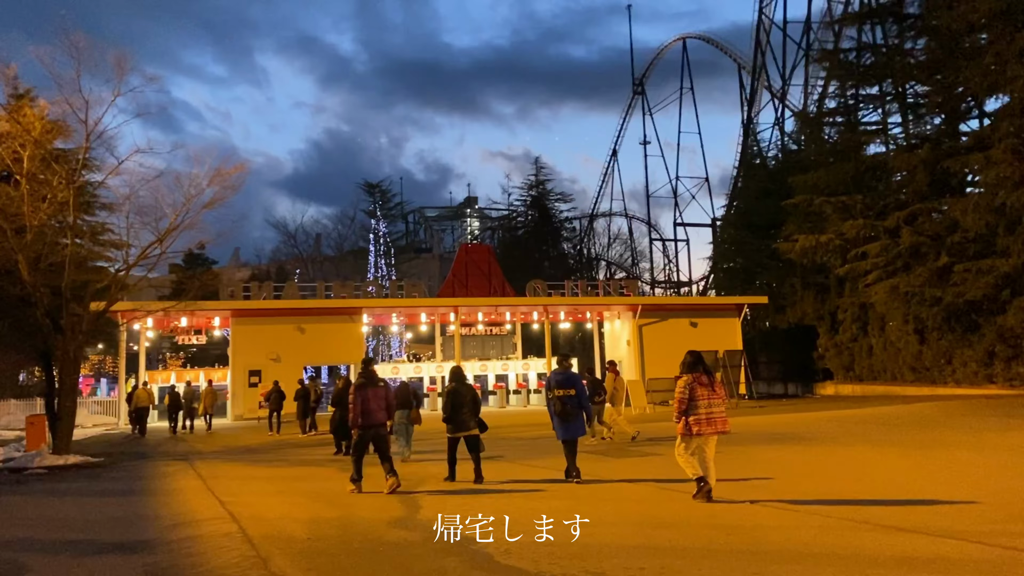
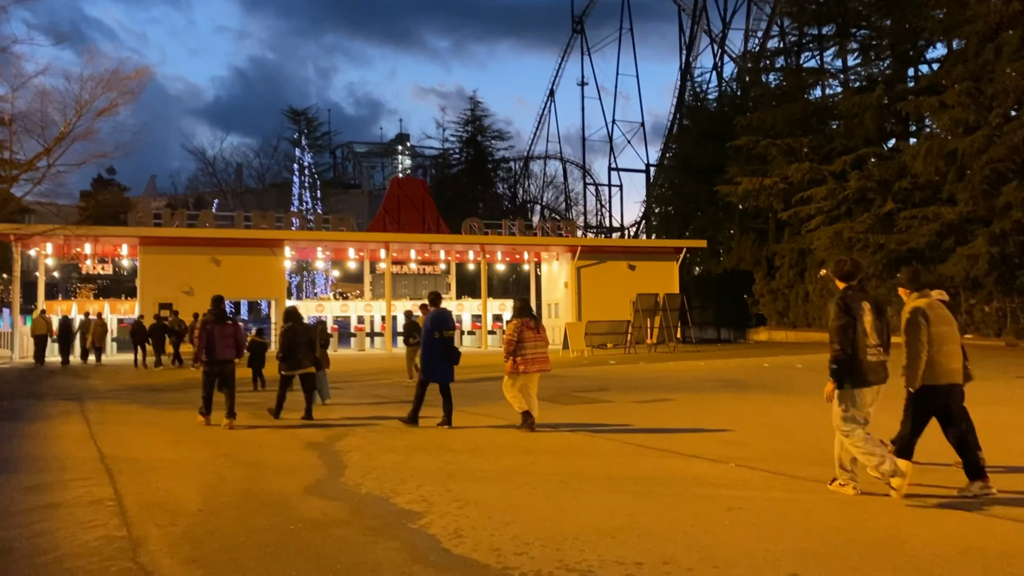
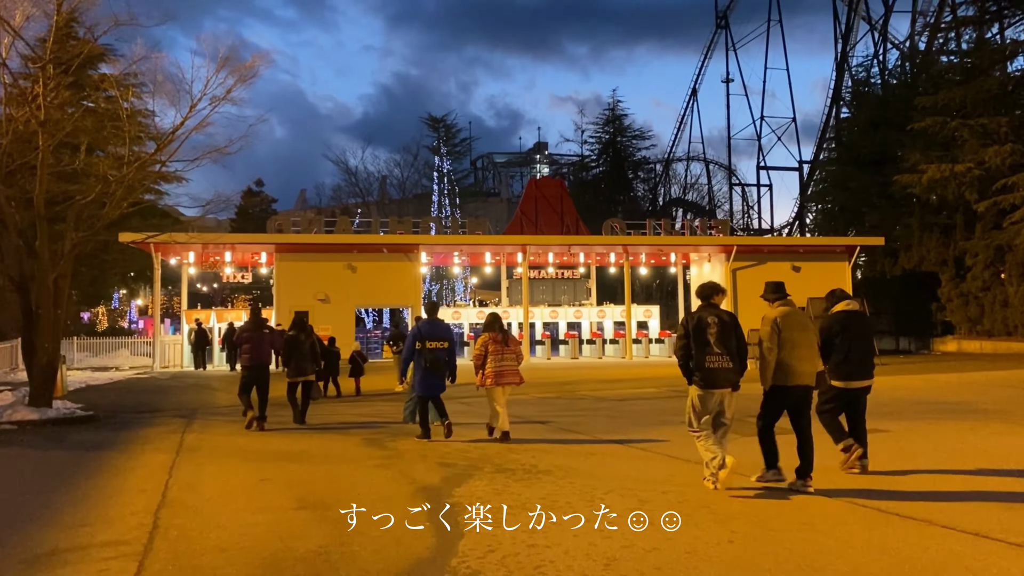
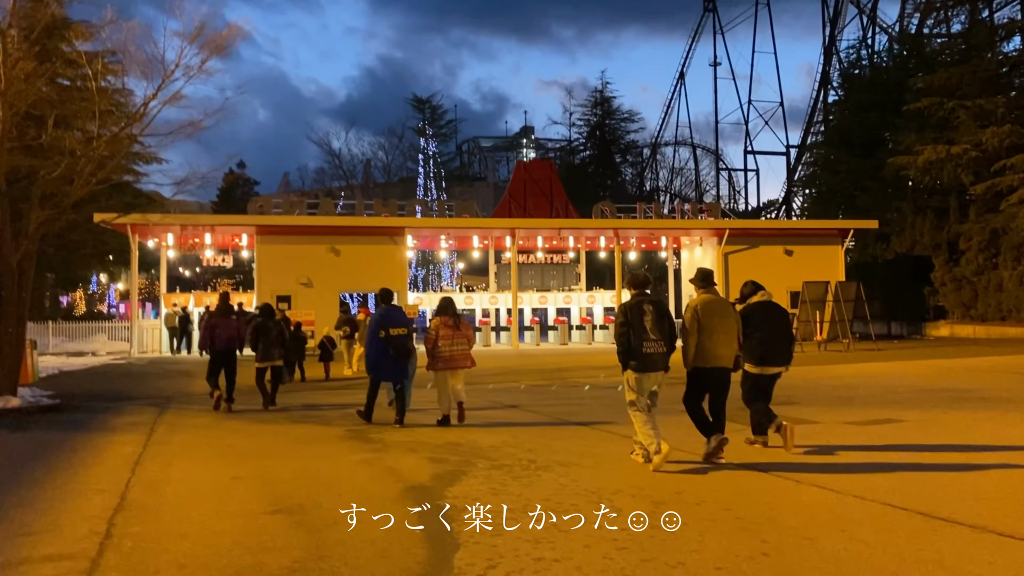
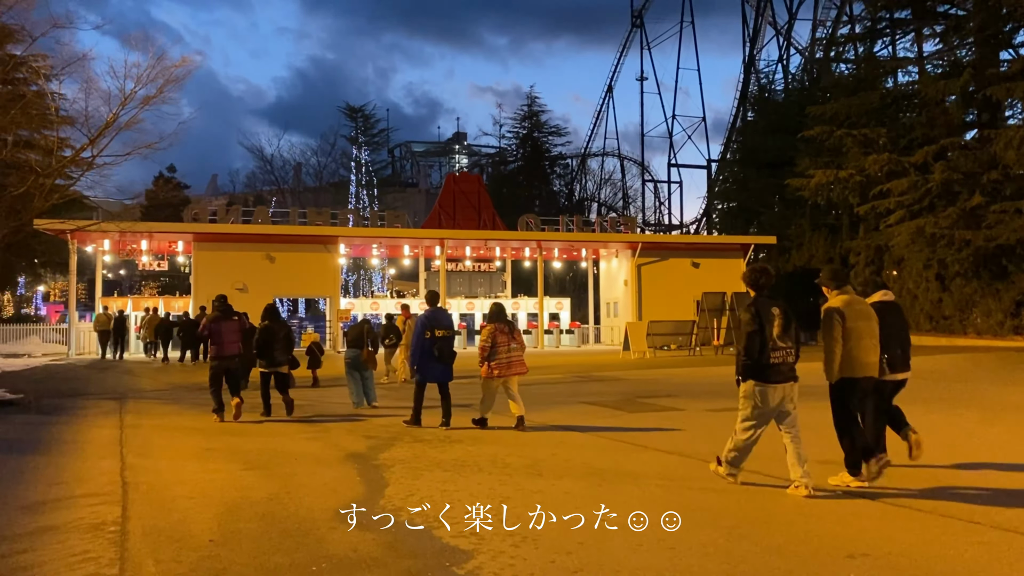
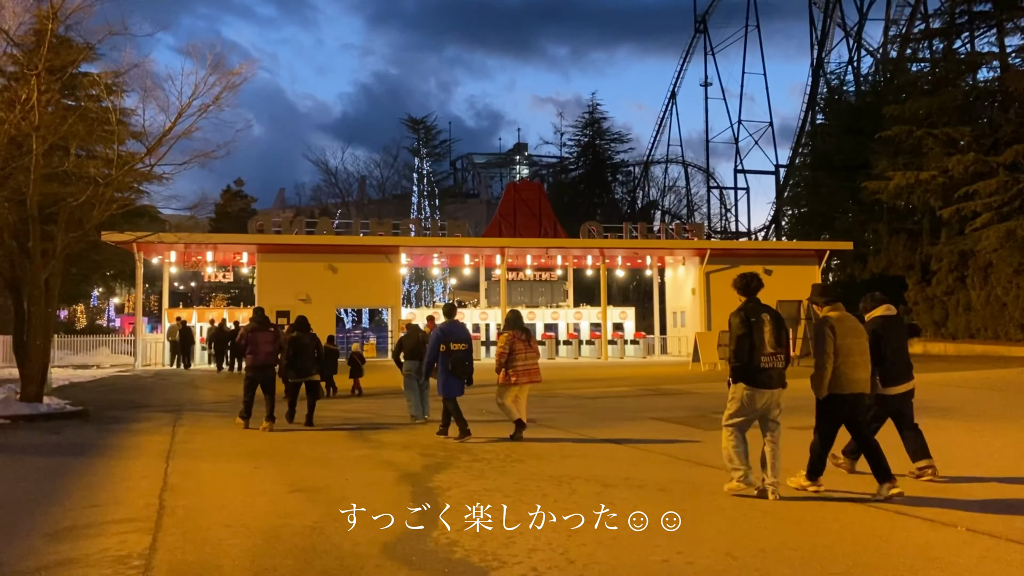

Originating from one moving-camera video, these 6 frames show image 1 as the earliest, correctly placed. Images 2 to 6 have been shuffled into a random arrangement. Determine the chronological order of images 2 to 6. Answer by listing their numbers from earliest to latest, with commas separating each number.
2, 5, 6, 3, 4
